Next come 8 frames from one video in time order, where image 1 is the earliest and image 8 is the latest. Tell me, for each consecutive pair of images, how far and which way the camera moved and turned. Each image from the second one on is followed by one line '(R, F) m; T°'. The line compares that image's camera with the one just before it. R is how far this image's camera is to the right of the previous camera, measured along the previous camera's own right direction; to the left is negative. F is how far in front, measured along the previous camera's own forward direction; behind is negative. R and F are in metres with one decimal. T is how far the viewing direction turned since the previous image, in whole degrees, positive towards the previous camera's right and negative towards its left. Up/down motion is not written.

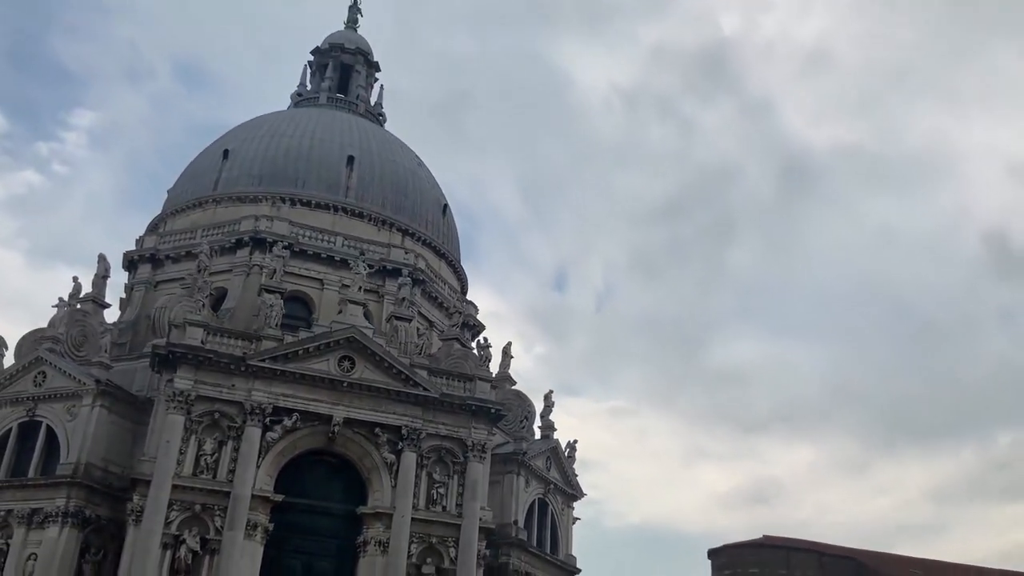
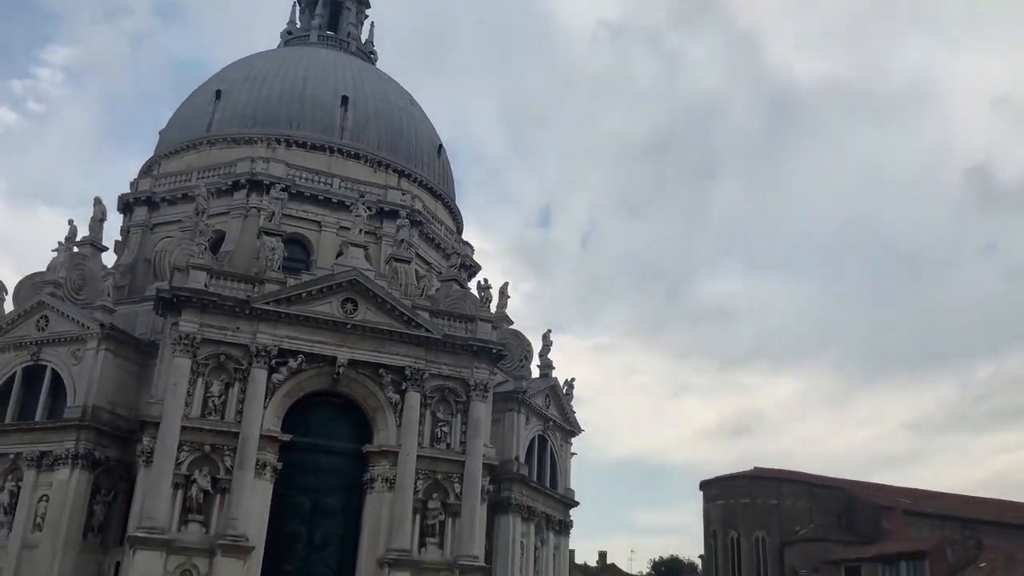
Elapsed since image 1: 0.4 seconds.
(-0.7, -0.3) m; +1°
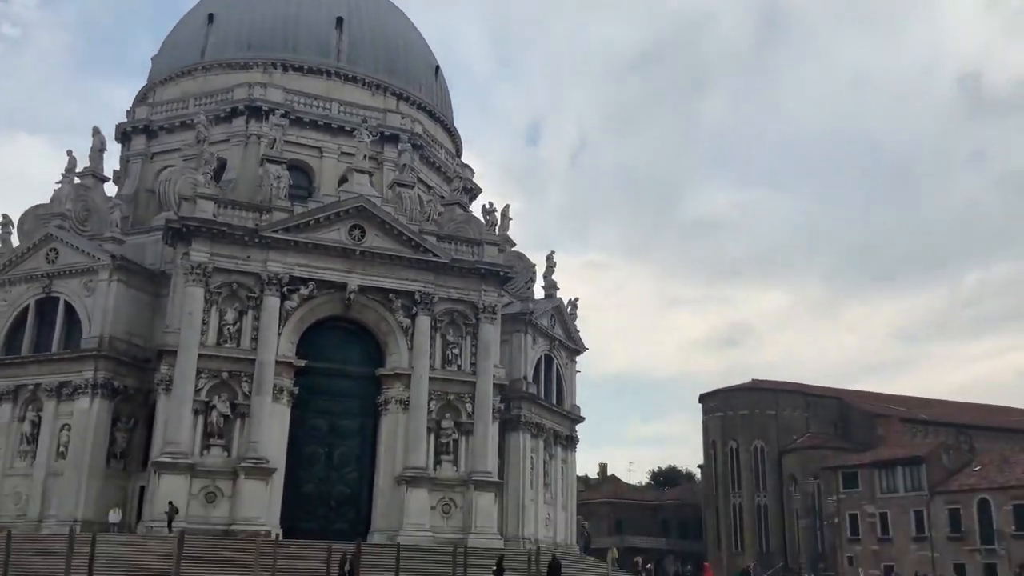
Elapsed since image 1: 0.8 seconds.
(-0.8, -0.4) m; +1°
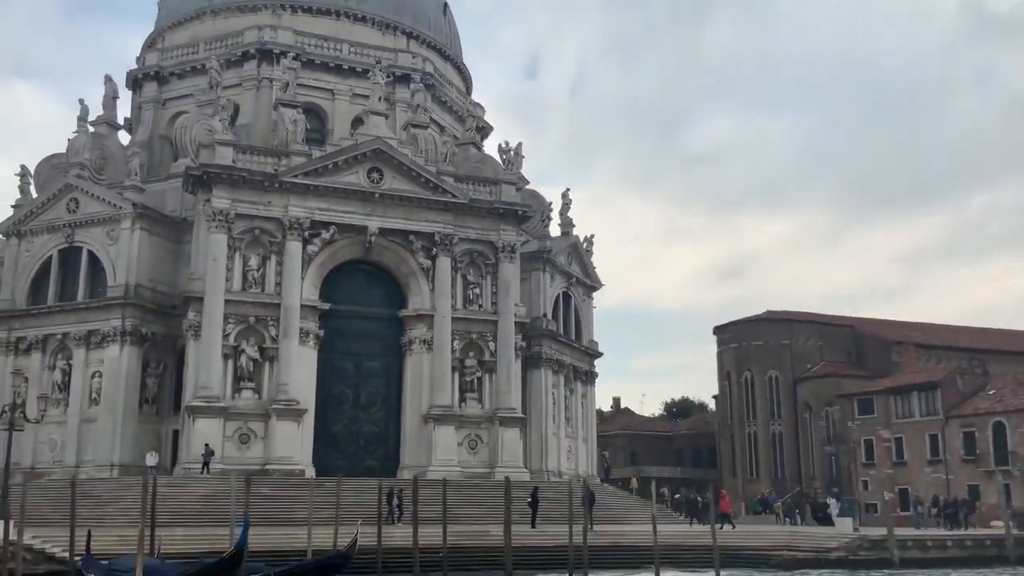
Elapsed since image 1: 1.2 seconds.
(-0.7, -0.3) m; 0°
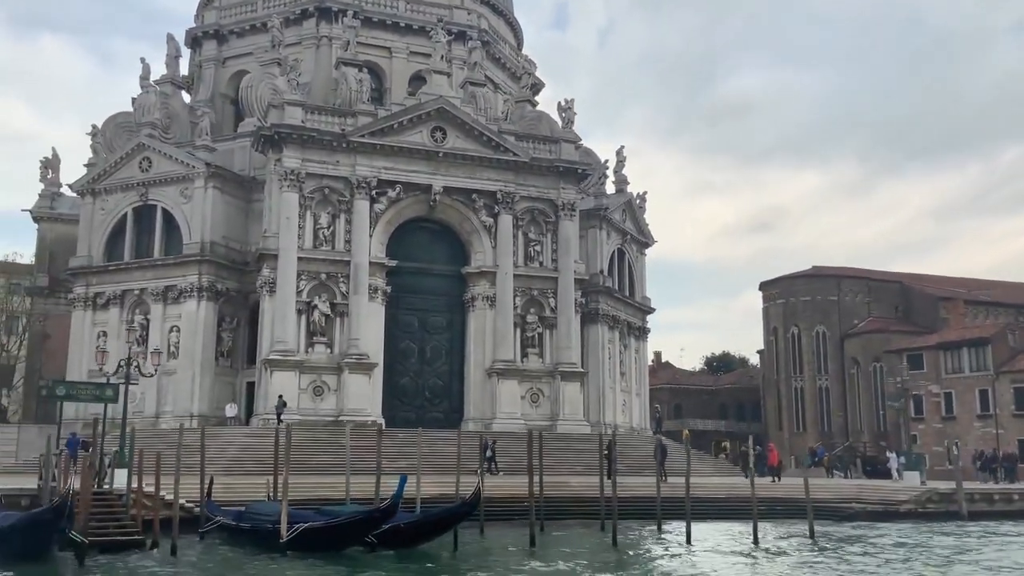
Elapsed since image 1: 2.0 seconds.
(-1.3, -0.8) m; -1°
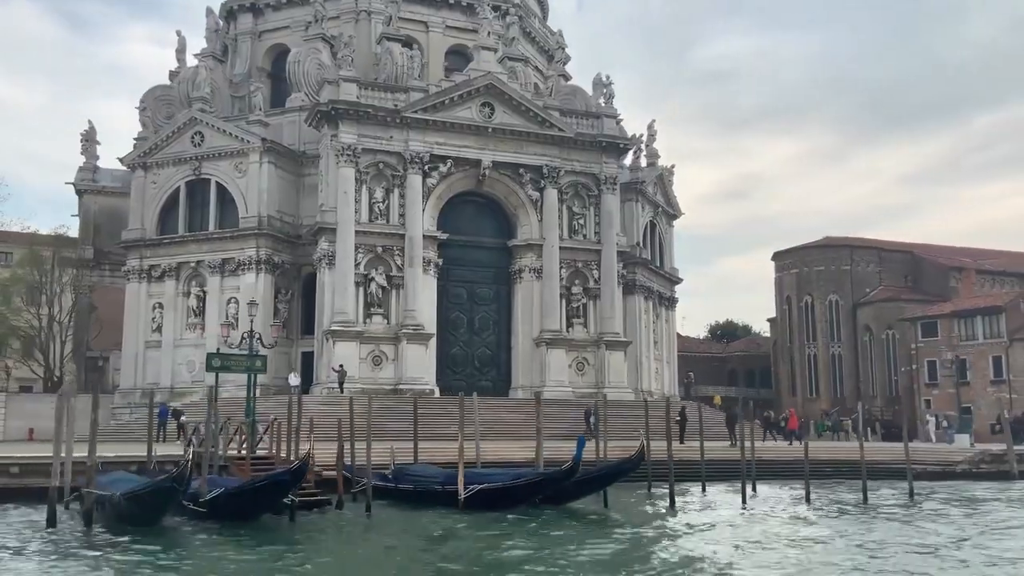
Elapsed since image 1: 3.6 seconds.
(-2.9, -1.1) m; +2°
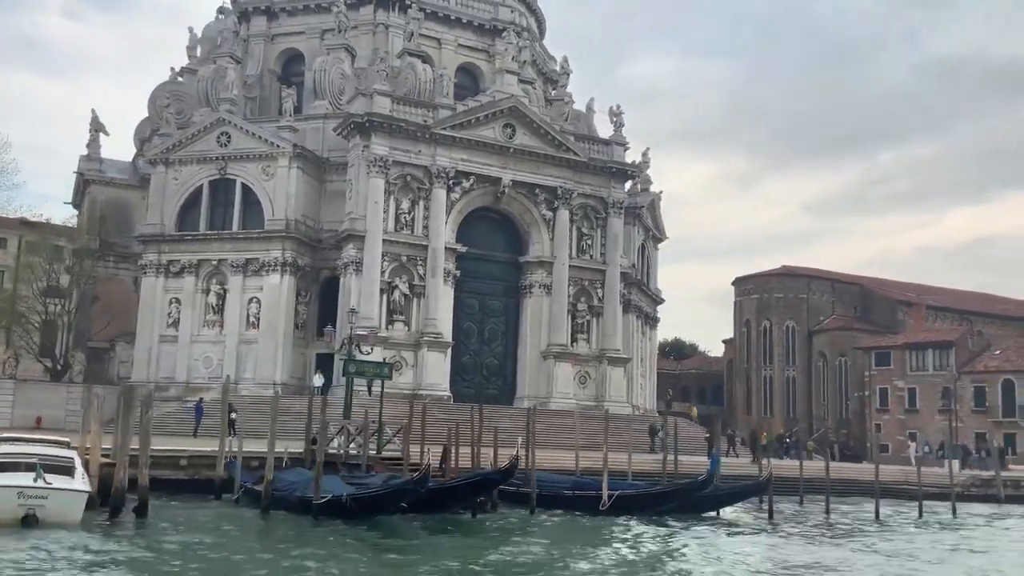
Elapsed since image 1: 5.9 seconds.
(-4.3, -1.6) m; +5°
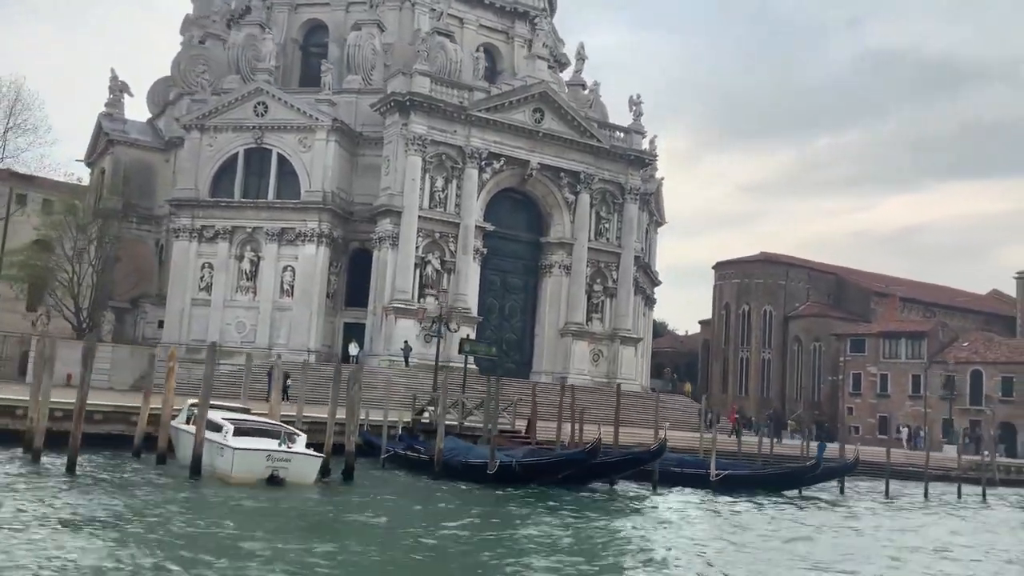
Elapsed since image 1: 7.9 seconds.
(-3.8, -1.5) m; +4°
